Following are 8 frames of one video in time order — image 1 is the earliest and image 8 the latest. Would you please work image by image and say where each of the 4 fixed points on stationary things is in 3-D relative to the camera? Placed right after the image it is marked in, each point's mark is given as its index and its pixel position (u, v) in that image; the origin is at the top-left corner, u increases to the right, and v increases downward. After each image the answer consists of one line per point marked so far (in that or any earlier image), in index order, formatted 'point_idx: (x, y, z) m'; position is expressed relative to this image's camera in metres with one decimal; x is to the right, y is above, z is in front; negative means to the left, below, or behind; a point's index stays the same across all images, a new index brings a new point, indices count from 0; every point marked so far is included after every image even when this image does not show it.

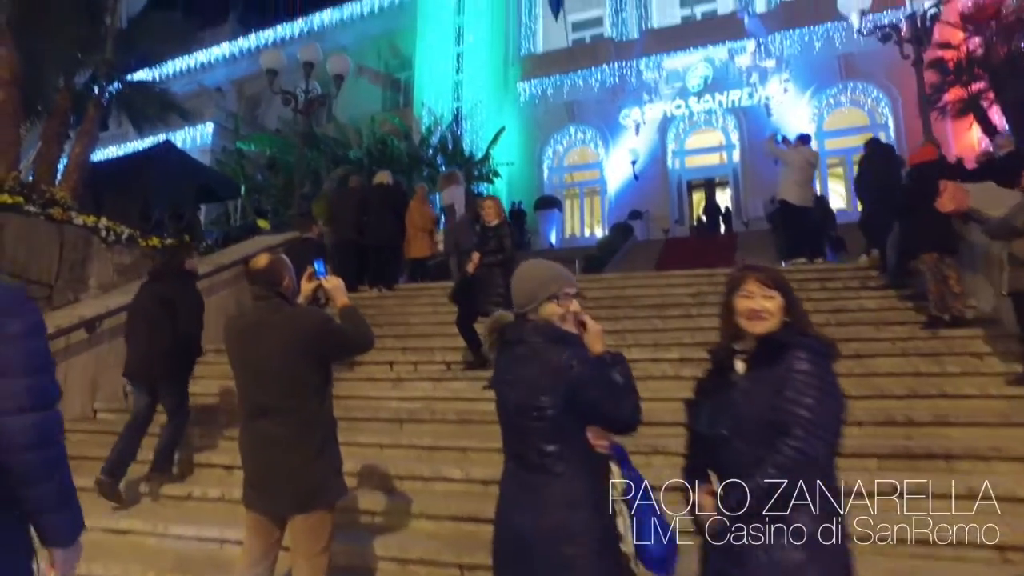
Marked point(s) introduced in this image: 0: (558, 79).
0: (+1.3, +6.0, +18.7) m
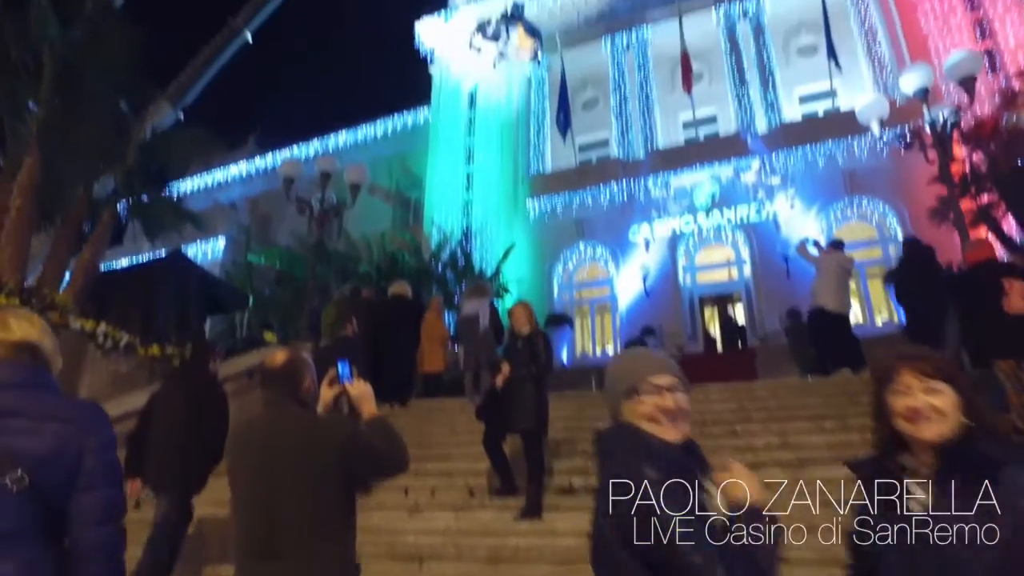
0: (+1.6, +2.6, +19.0) m
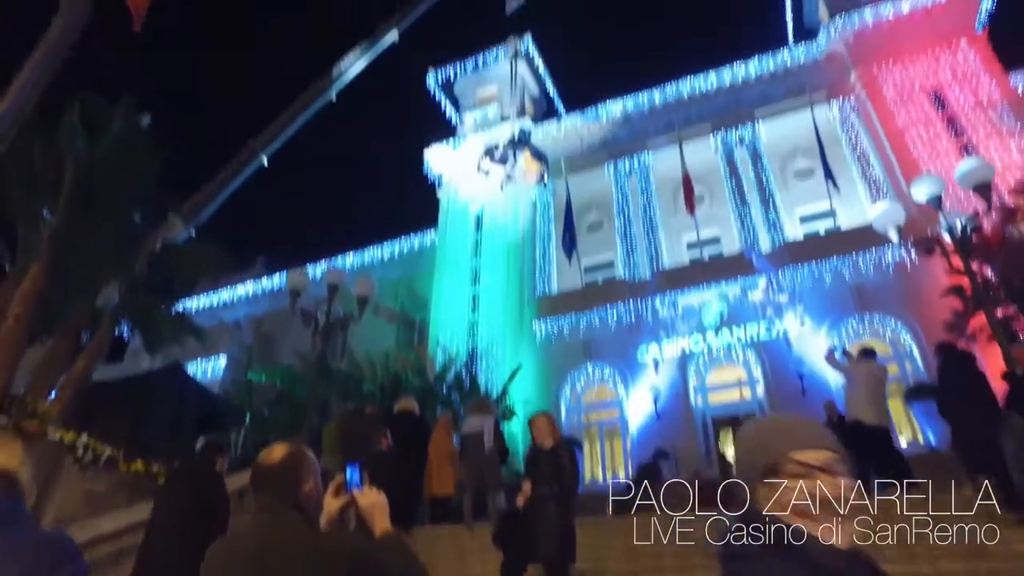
0: (+1.8, -0.8, +18.9) m
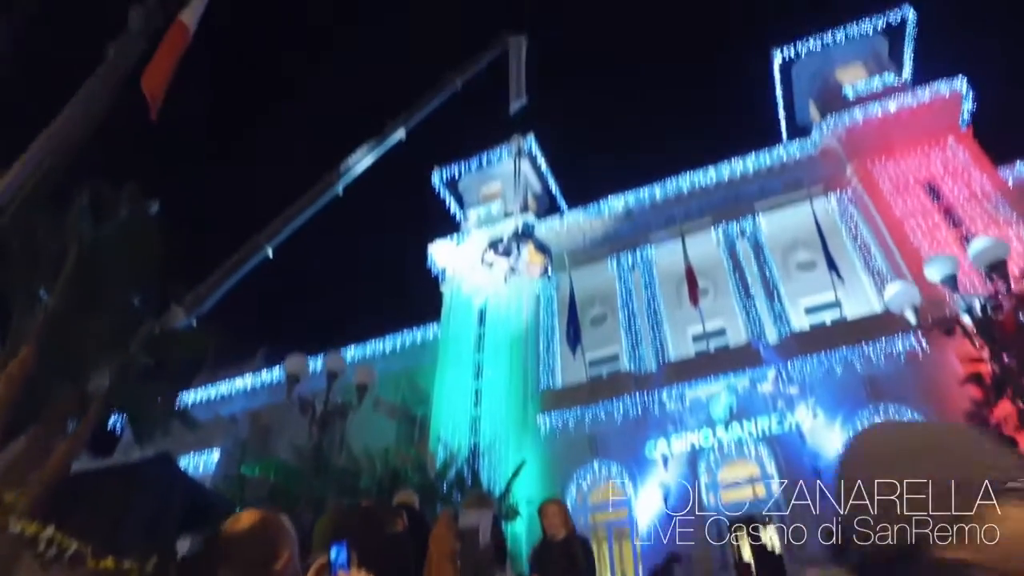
0: (+1.9, -3.5, +18.3) m
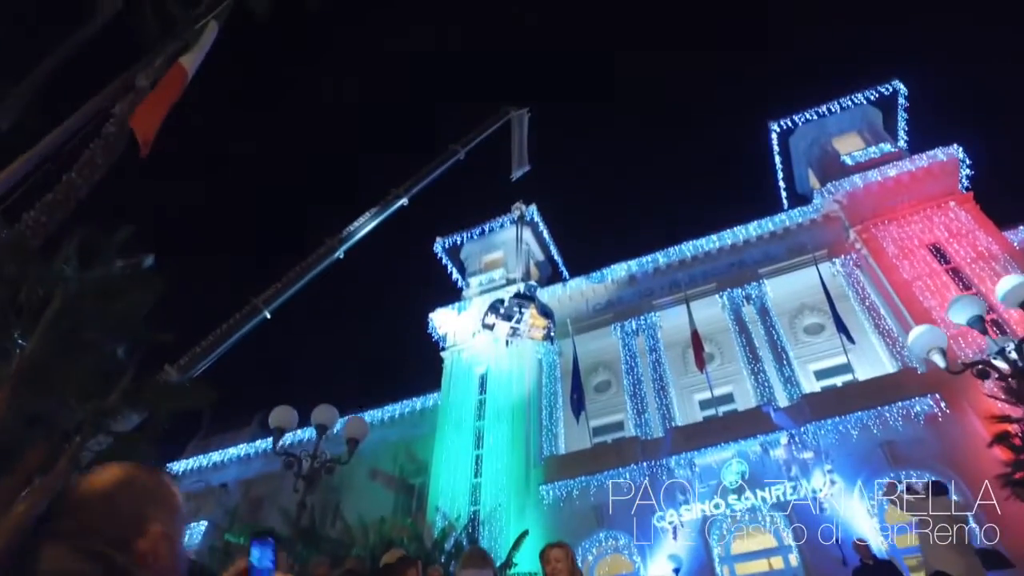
0: (+2.0, -5.2, +17.5) m
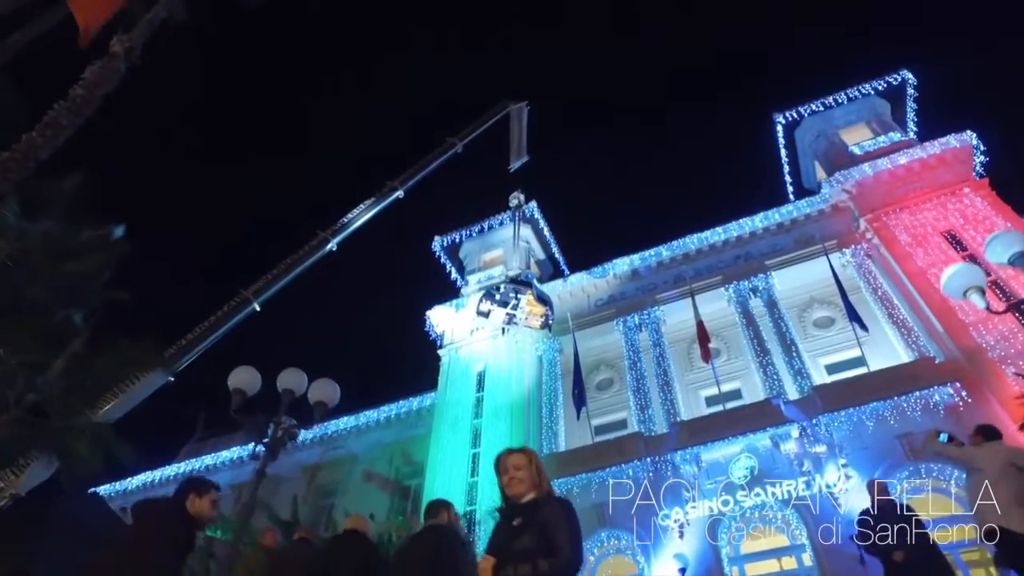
0: (+1.9, -4.9, +16.7) m
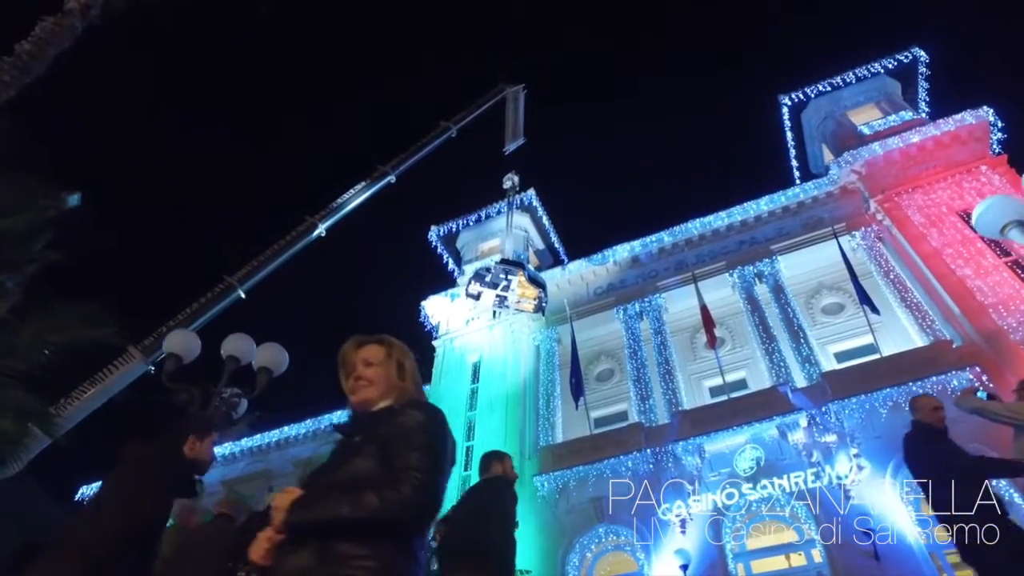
0: (+1.7, -4.5, +15.9) m
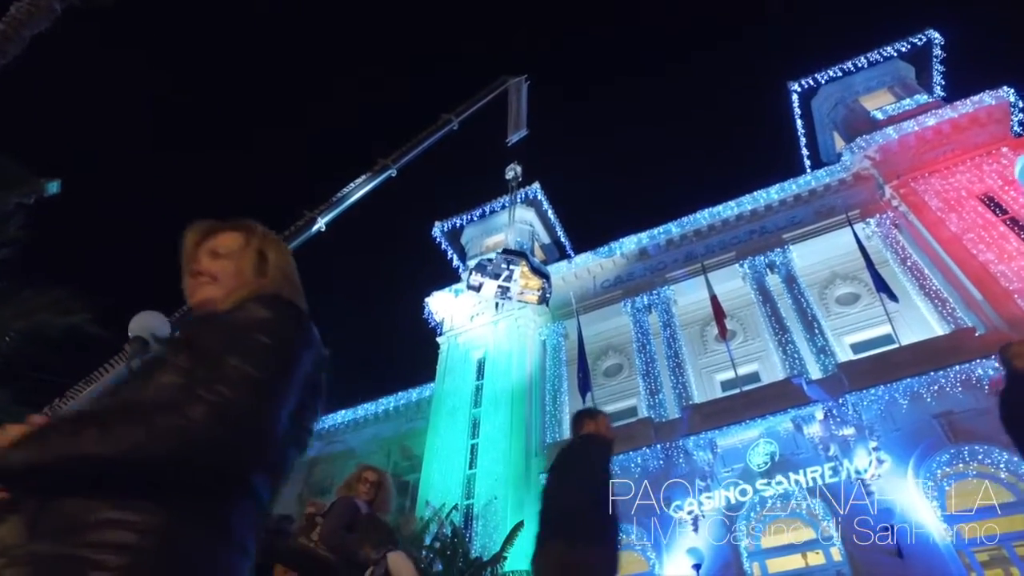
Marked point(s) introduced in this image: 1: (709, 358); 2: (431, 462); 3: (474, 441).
0: (+1.9, -4.3, +15.4) m
1: (+5.6, -2.0, +18.4) m
2: (-2.3, -4.8, +17.7) m
3: (-1.0, -4.2, +17.8) m
